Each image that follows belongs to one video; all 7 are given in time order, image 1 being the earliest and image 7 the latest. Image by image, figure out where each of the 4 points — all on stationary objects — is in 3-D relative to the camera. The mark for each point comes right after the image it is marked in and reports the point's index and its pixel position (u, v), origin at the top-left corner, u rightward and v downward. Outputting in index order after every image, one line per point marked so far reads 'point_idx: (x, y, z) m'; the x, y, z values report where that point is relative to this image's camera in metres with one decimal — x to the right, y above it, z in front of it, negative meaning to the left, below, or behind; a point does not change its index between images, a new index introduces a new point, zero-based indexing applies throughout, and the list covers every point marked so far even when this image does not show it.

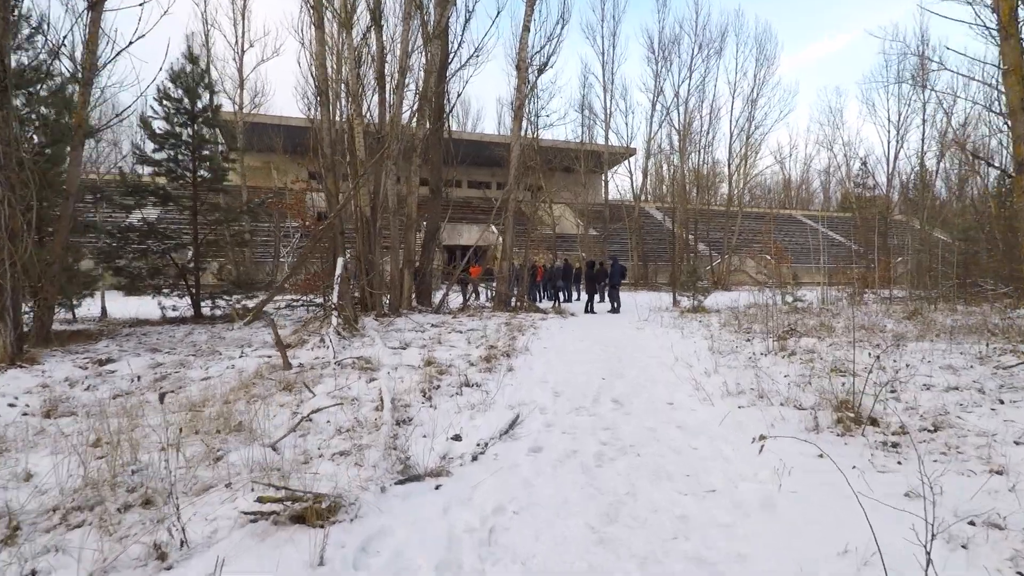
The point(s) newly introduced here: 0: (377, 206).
0: (-3.3, +2.0, +14.3) m
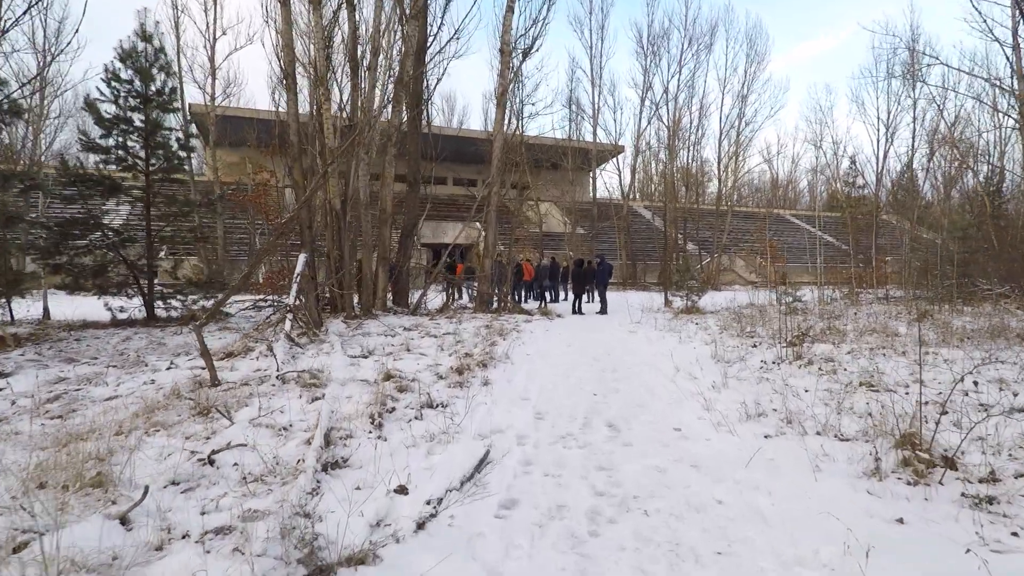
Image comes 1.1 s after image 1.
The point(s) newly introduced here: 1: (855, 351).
0: (-3.7, +2.0, +13.2) m
1: (+4.3, -0.8, +7.4) m
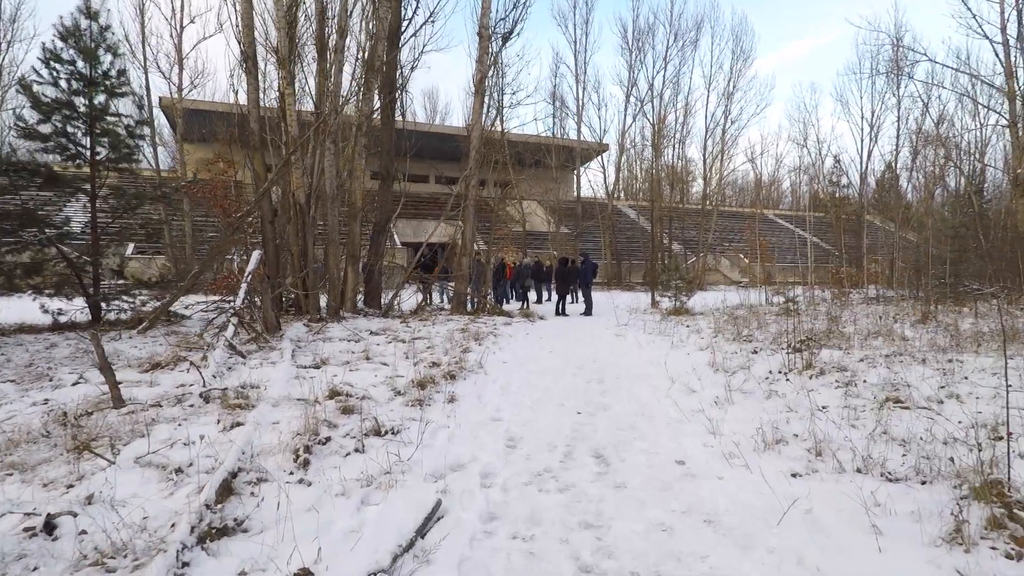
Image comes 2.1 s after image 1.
0: (-4.2, +2.0, +12.2) m
1: (+4.0, -0.8, +6.7) m
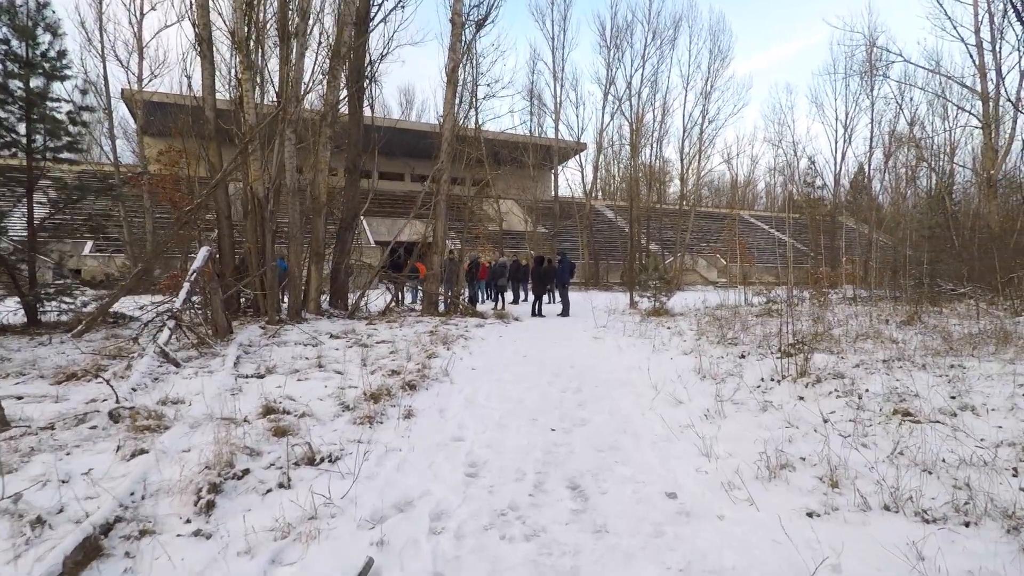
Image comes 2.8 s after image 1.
0: (-4.7, +2.0, +11.4) m
1: (+3.7, -0.8, +6.2) m
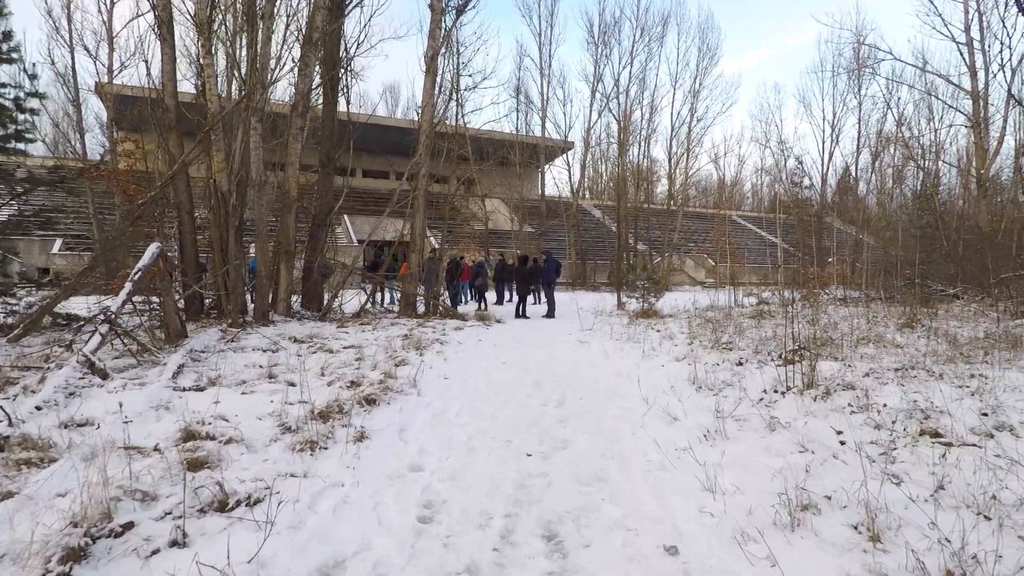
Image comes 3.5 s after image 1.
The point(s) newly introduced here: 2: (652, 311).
0: (-5.0, +2.0, +10.7) m
1: (+3.5, -0.8, +5.6) m
2: (+3.2, -0.5, +13.4) m
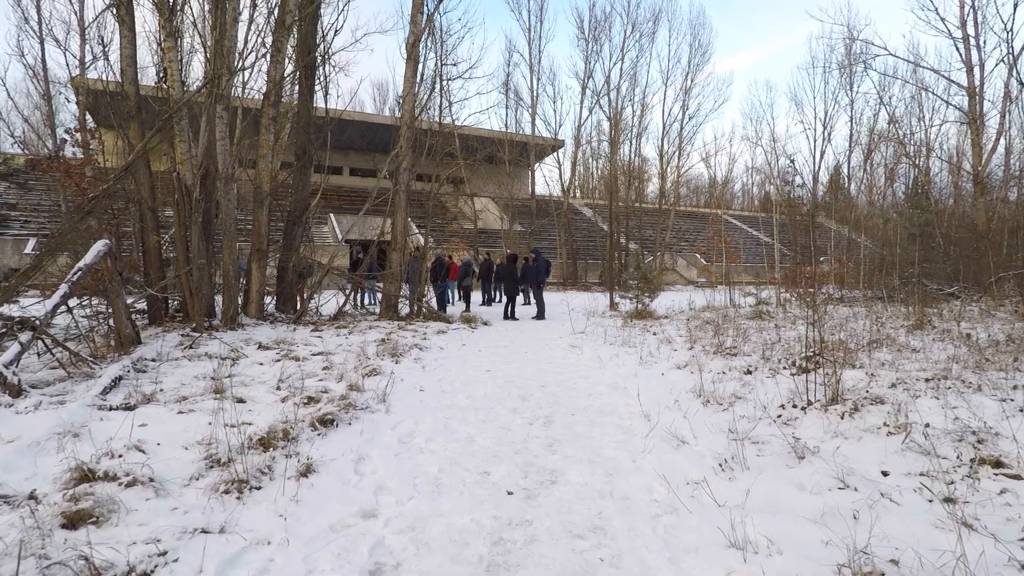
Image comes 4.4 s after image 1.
0: (-5.3, +2.0, +9.9) m
1: (+3.3, -0.8, +5.0) m
2: (+3.0, -0.5, +12.8) m
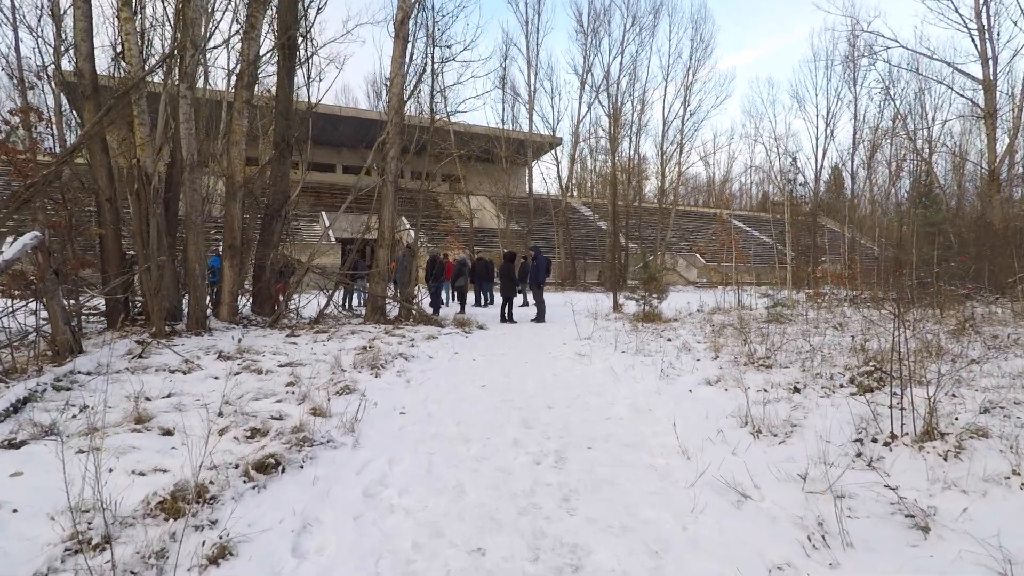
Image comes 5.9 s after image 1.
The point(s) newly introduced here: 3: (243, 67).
0: (-5.3, +2.0, +8.9) m
1: (+3.3, -0.8, +4.1) m
2: (+2.9, -0.5, +11.8) m
3: (-4.6, +3.8, +9.9) m
